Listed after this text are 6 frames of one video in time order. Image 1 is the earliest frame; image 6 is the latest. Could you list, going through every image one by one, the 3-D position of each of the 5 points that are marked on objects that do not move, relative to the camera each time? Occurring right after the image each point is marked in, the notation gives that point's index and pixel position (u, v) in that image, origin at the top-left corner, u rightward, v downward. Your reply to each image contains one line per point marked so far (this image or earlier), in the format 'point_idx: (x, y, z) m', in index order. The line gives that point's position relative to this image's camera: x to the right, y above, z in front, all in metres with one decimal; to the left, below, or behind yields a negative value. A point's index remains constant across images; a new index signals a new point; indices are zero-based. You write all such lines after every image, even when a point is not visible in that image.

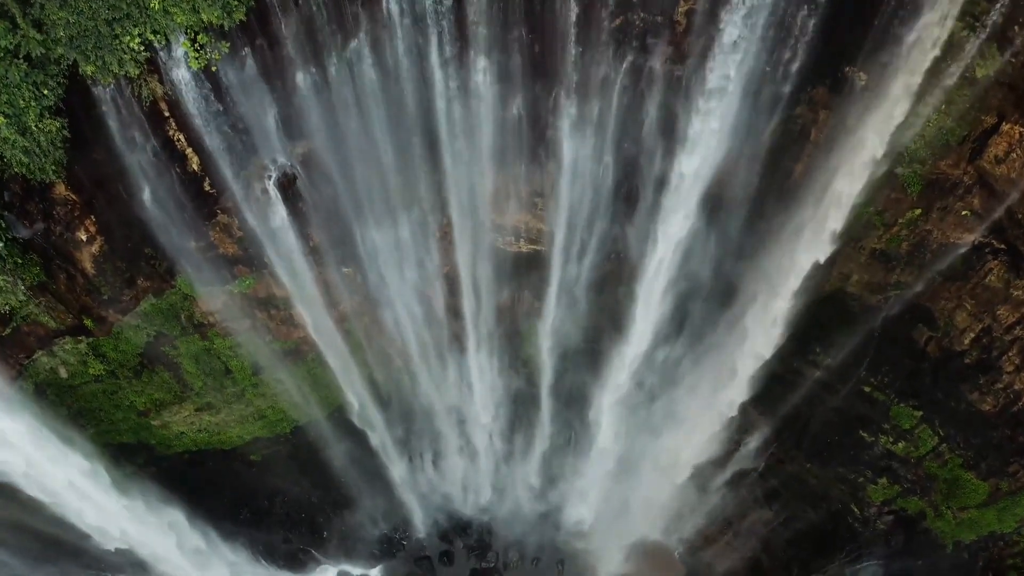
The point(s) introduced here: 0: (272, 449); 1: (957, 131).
0: (-4.9, -3.3, +12.9) m
1: (+6.0, +2.1, +8.5) m
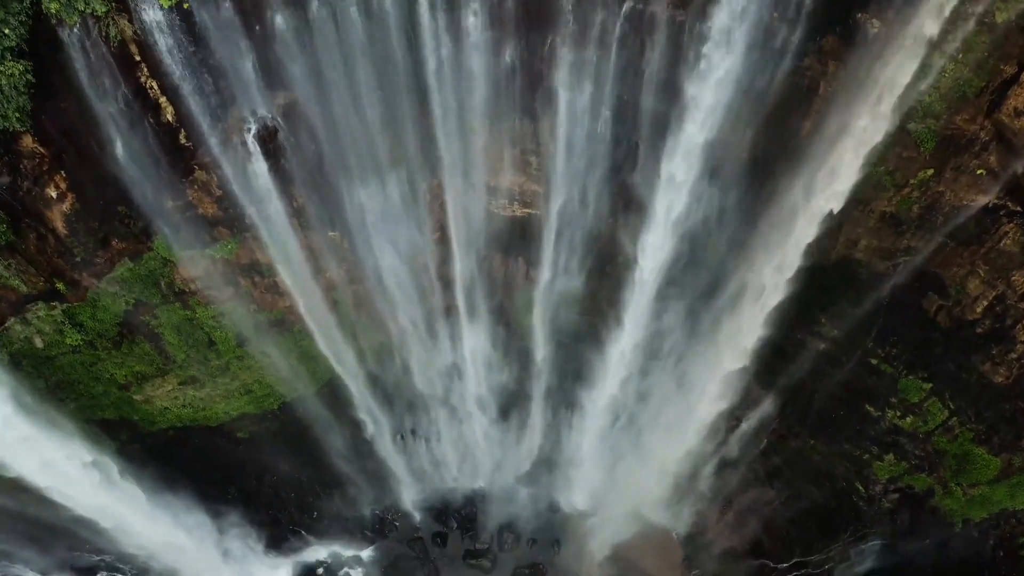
0: (-5.0, -2.7, +12.5) m
1: (+5.9, +2.6, +8.1) m
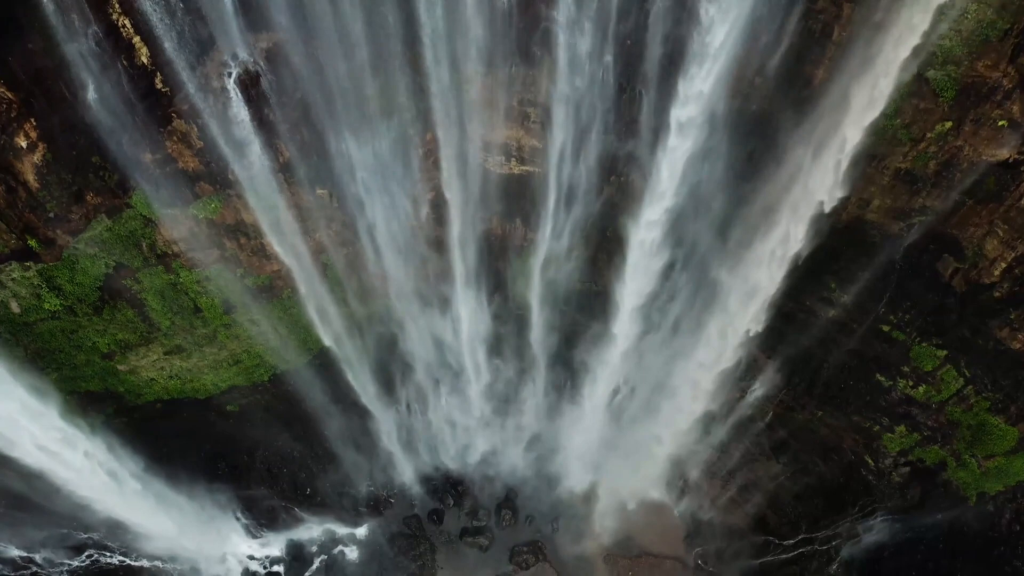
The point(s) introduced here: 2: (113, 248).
0: (-5.0, -2.1, +12.1) m
1: (+5.8, +3.2, +7.6) m
2: (-5.8, +0.6, +9.3) m
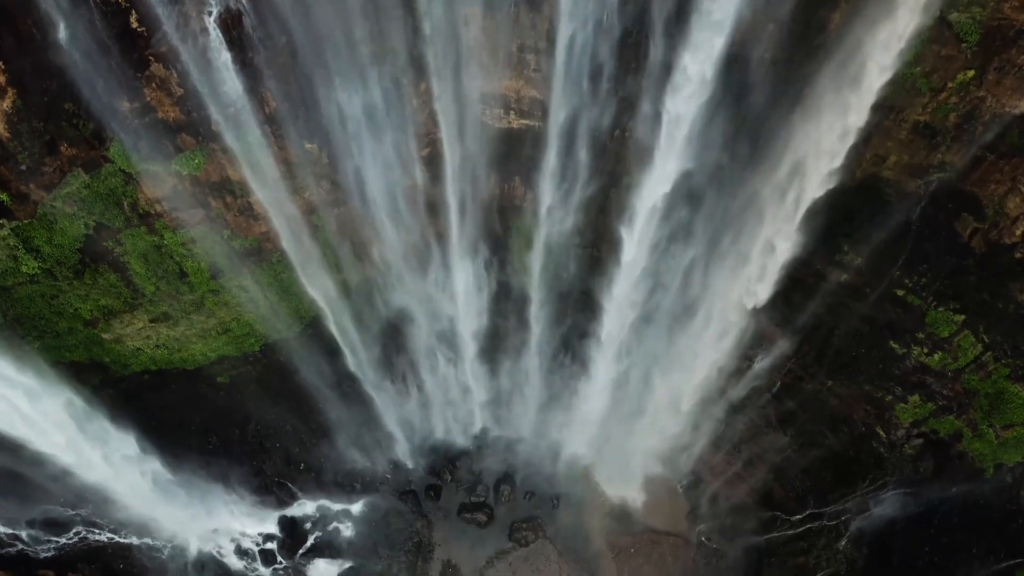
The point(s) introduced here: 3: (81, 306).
0: (-5.0, -1.5, +11.7) m
1: (+5.8, +3.8, +7.2) m
2: (-5.9, +1.1, +8.9) m
3: (-6.8, -0.3, +10.0) m
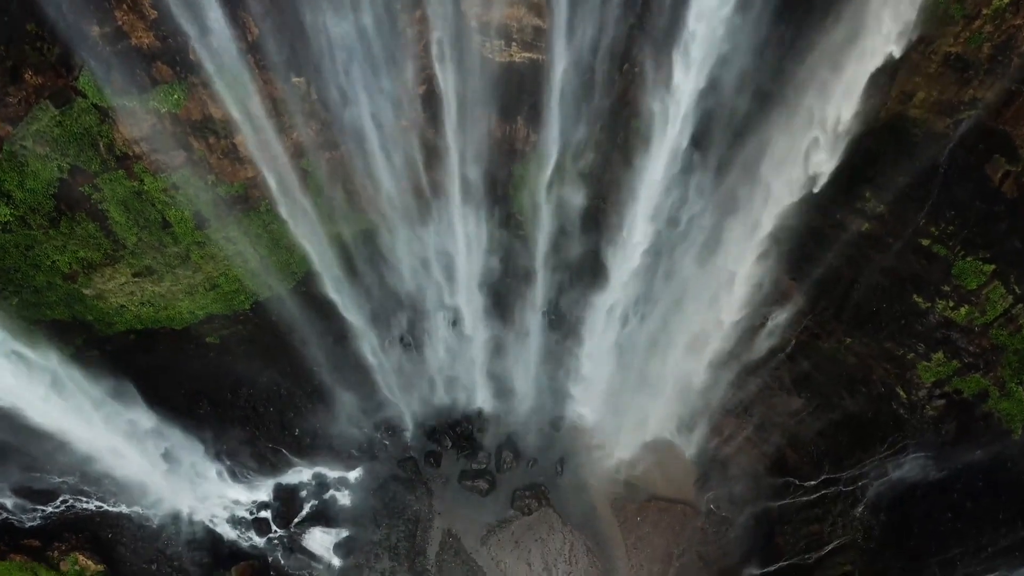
0: (-5.0, -0.8, +11.2) m
1: (+5.8, +4.5, +6.5) m
2: (-5.8, +1.8, +8.3) m
3: (-6.7, +0.4, +9.4) m
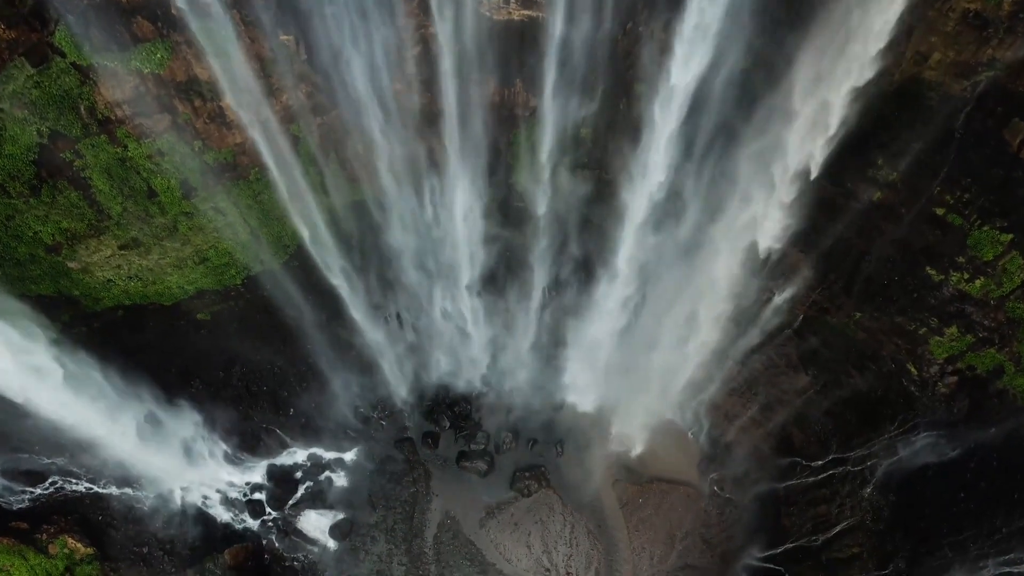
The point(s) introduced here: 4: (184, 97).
0: (-5.0, -0.3, +10.9) m
1: (+5.8, +4.8, +6.1) m
2: (-5.9, +2.2, +8.0) m
3: (-6.7, +0.9, +9.1) m
4: (-4.3, +2.5, +8.5) m
